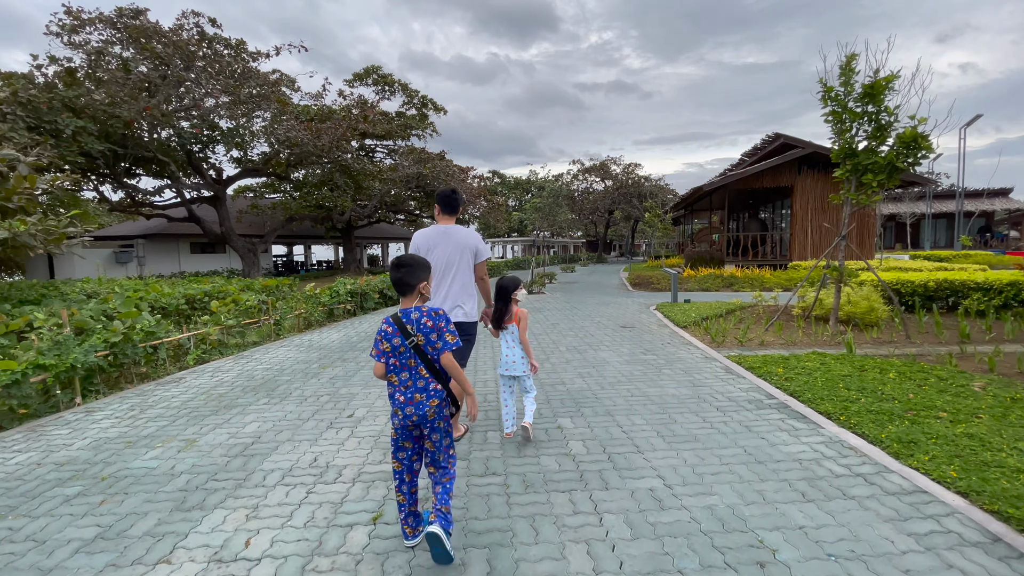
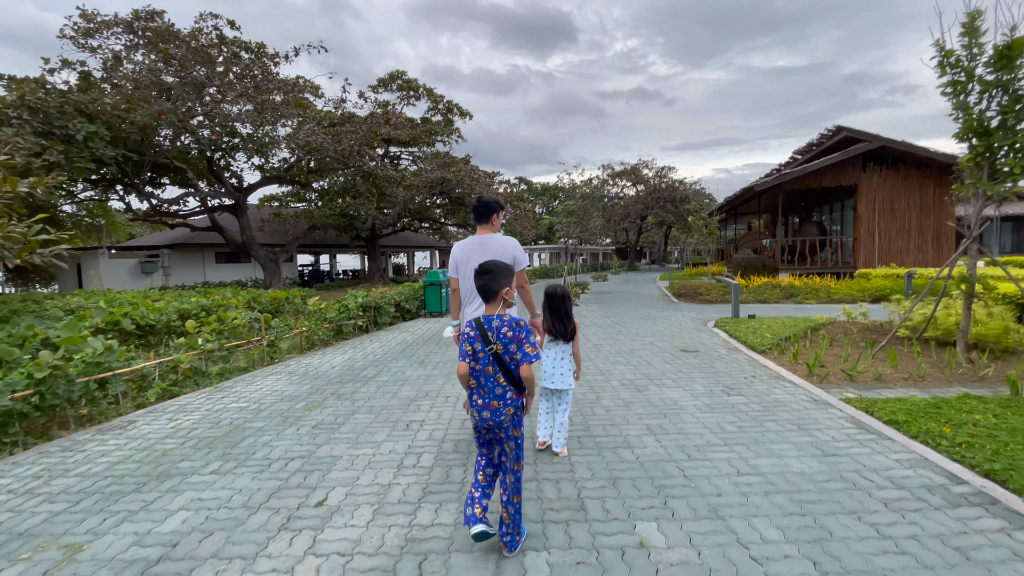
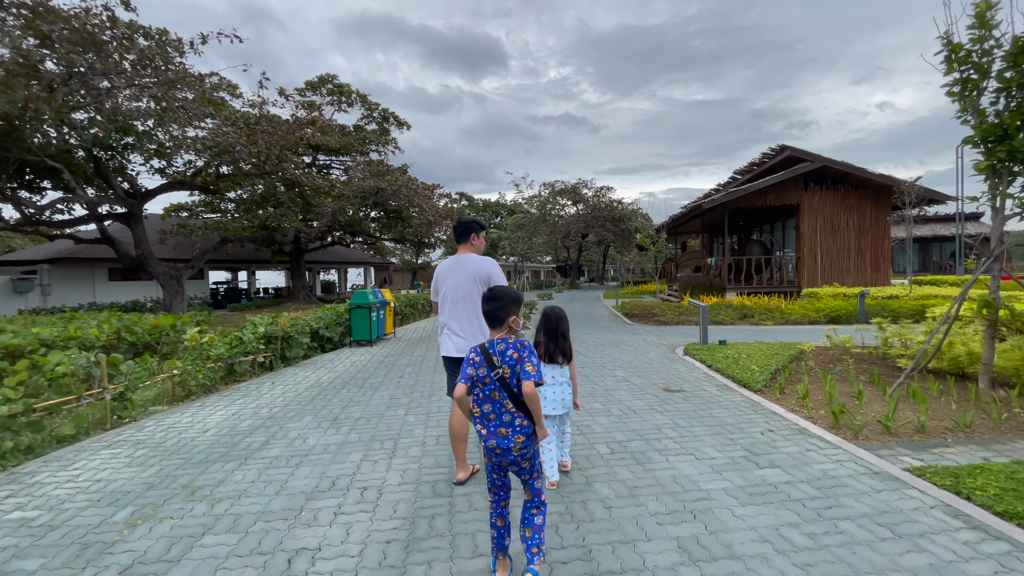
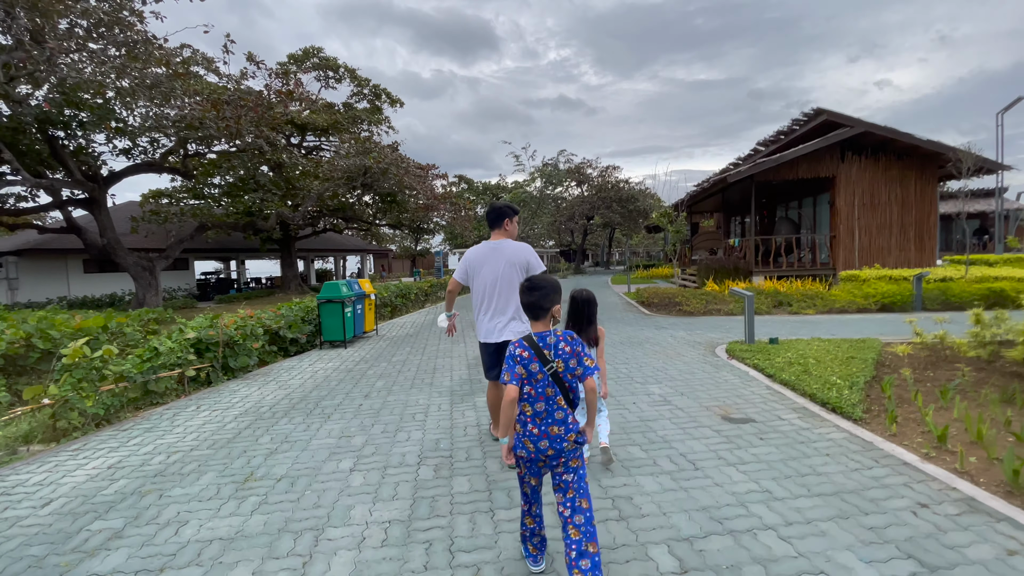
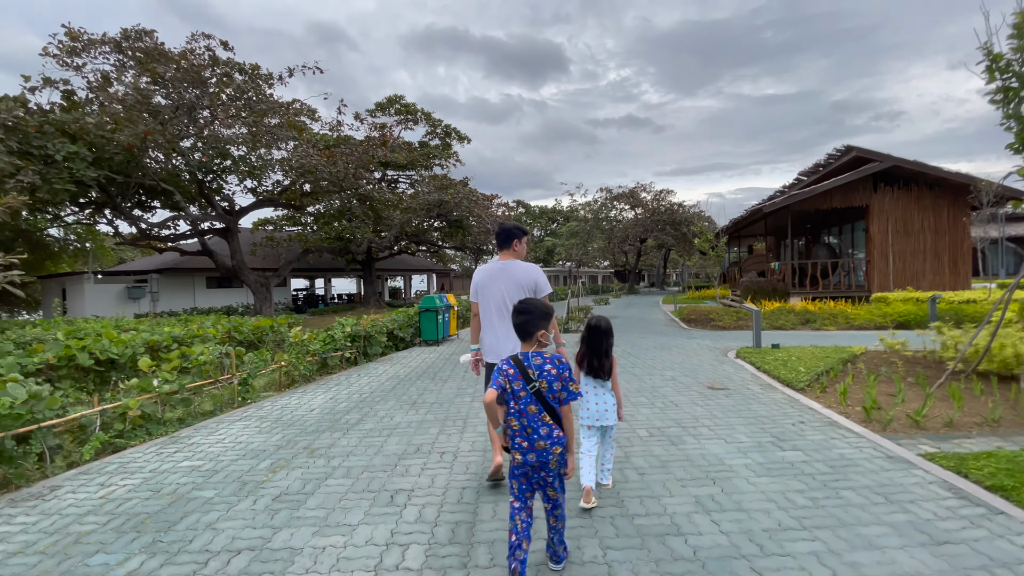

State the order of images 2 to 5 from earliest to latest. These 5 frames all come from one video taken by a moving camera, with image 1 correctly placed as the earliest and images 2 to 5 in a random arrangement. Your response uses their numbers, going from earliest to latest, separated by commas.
2, 5, 3, 4
